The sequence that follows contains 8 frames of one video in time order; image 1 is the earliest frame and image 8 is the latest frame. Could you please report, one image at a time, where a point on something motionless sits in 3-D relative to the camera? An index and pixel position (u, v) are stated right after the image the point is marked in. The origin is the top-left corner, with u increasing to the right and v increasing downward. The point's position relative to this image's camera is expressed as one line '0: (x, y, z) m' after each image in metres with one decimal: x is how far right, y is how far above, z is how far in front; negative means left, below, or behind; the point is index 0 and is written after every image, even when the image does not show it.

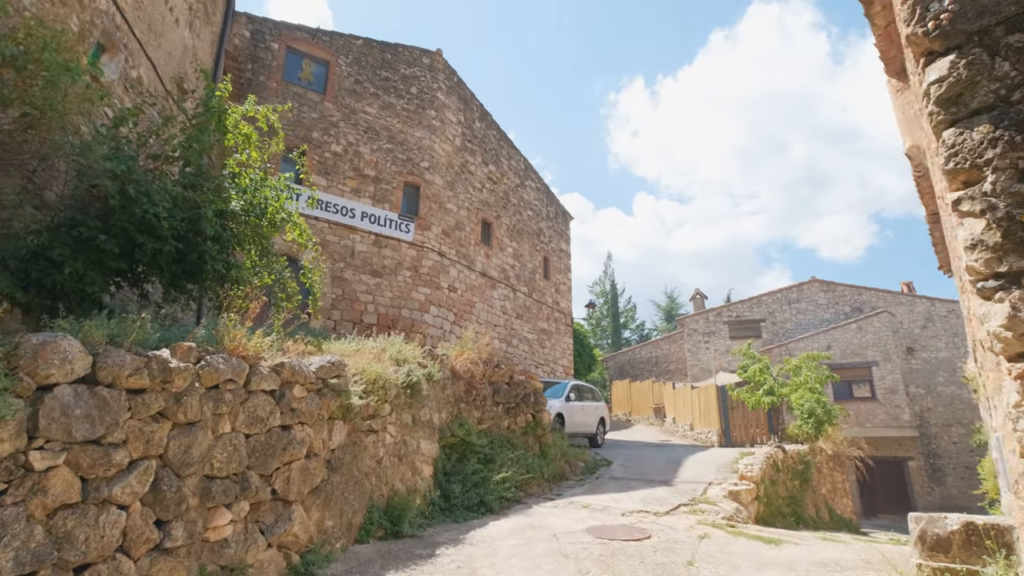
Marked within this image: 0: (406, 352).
0: (-1.2, -0.8, +6.2) m
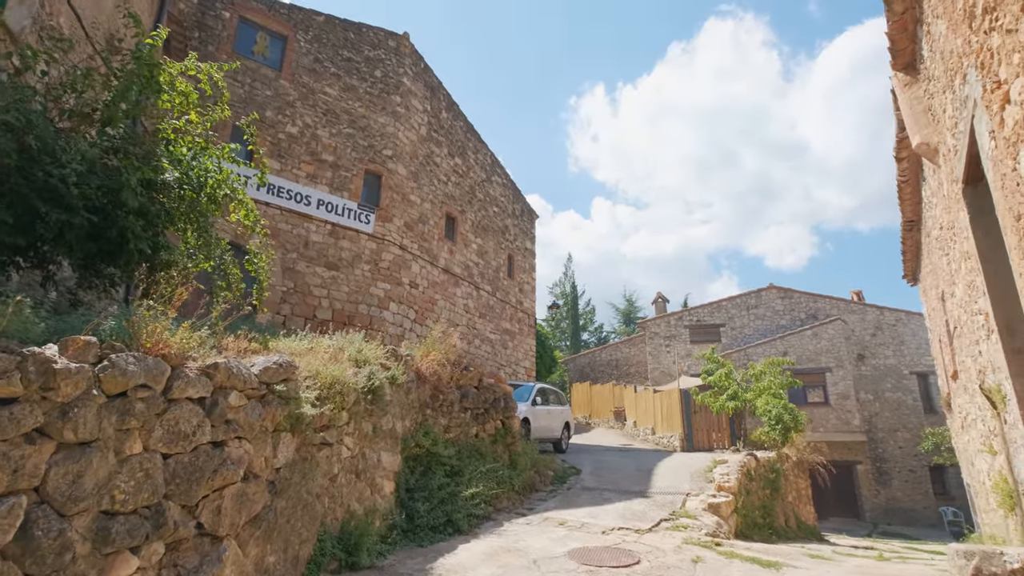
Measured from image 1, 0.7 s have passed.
0: (-1.5, -0.7, +5.4) m
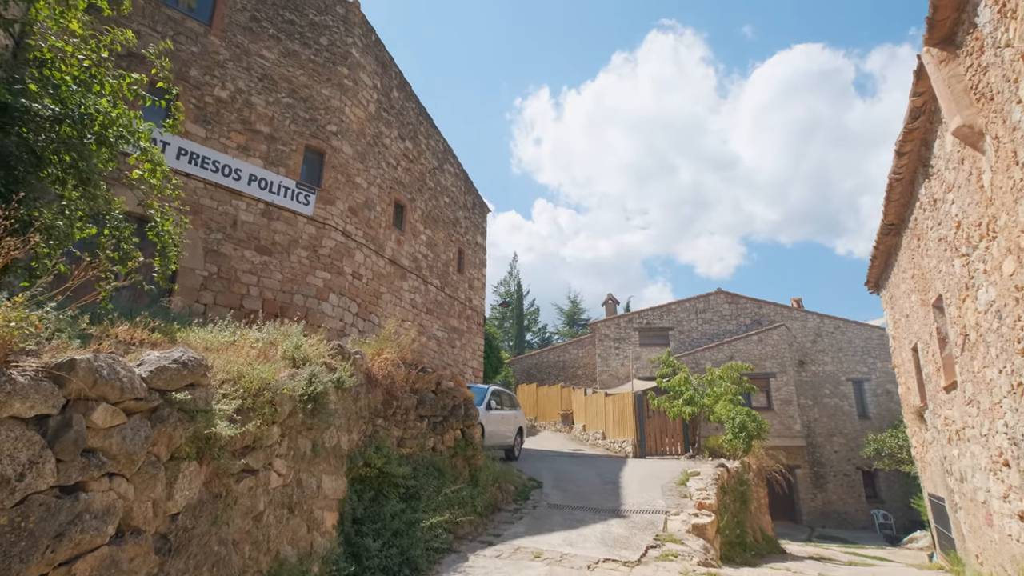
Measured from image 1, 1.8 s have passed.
0: (-1.7, -0.5, +4.3) m
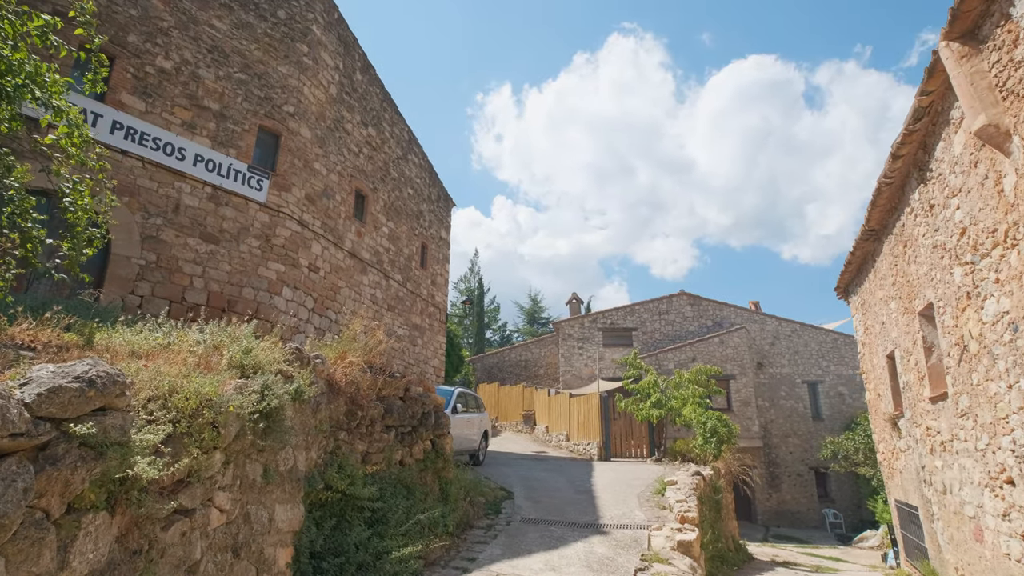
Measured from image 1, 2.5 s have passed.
0: (-1.7, -0.5, +3.7) m
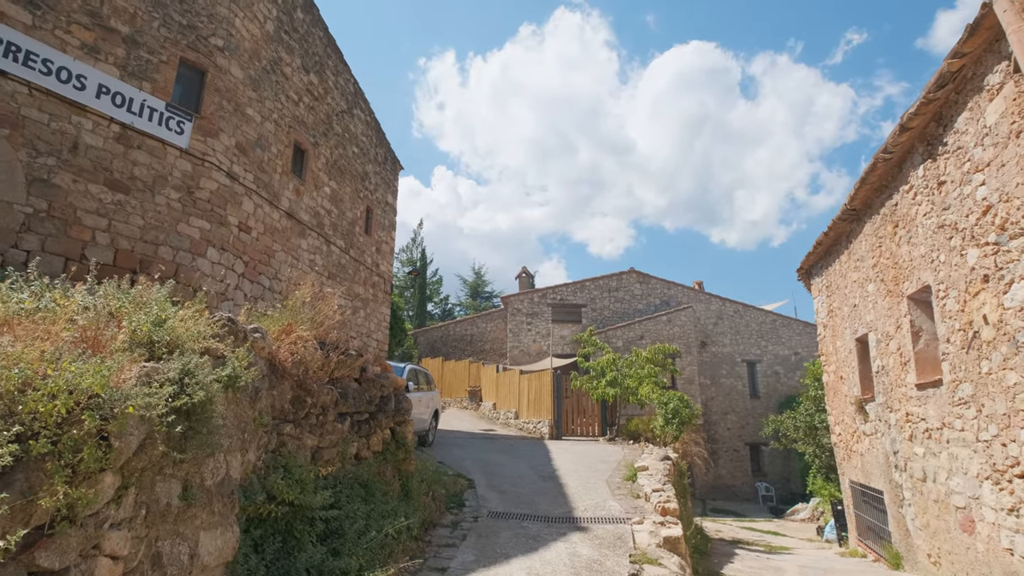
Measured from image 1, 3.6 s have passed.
0: (-1.7, -0.2, +2.7) m
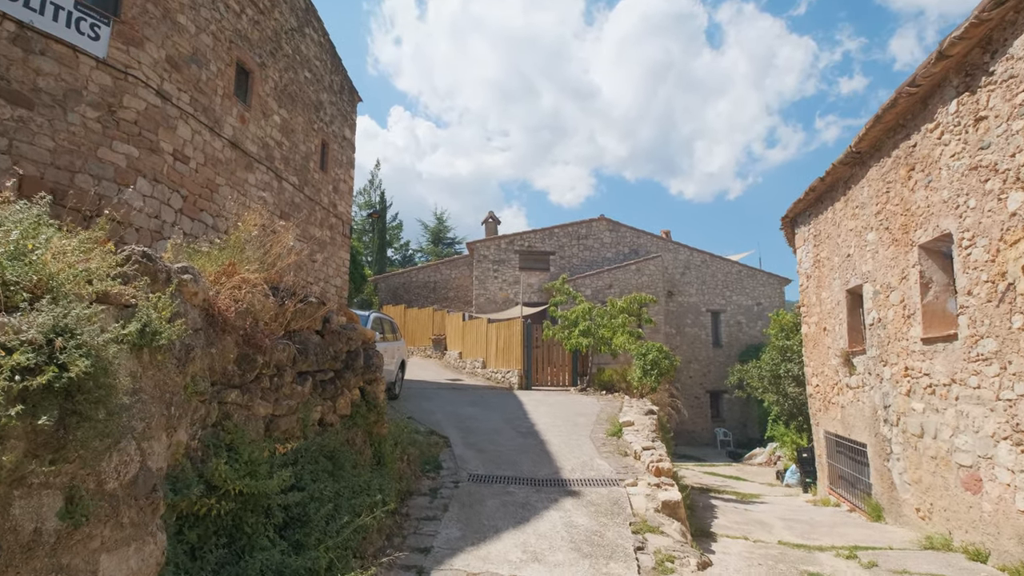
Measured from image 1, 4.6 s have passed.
0: (-1.6, +0.1, +1.8) m
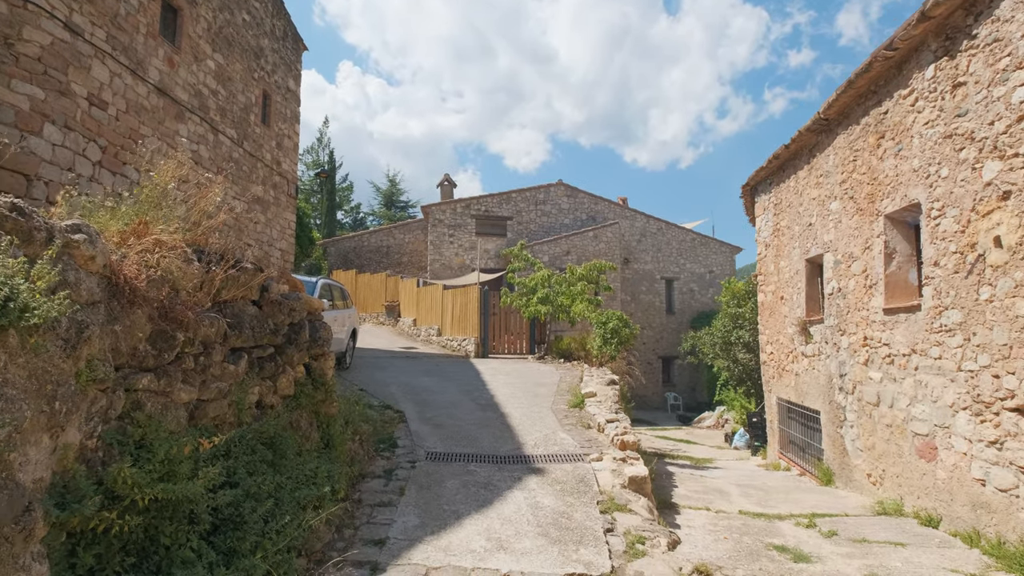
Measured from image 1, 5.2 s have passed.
0: (-1.6, +0.2, +1.3) m
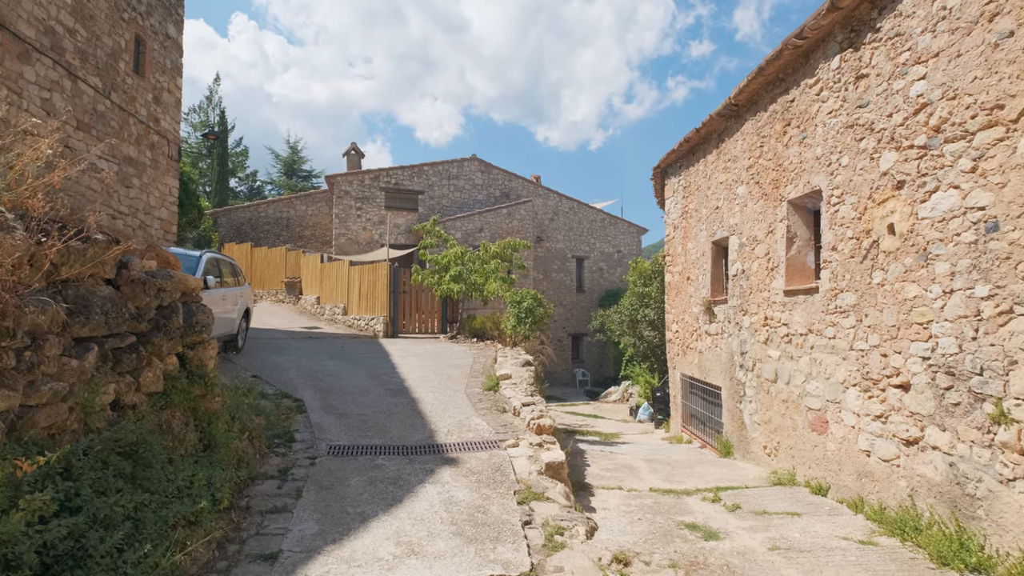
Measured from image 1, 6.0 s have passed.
0: (-1.7, +0.2, +0.7) m
